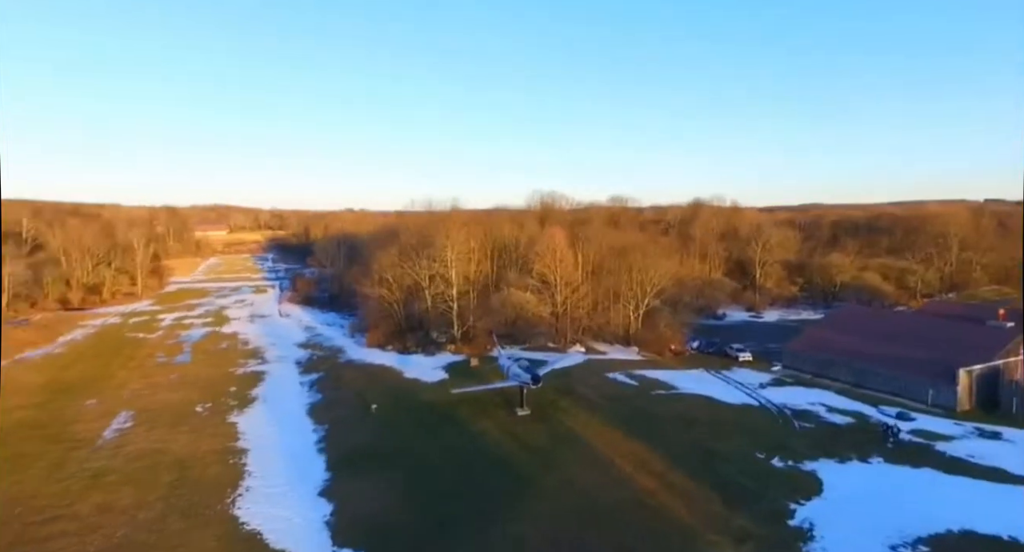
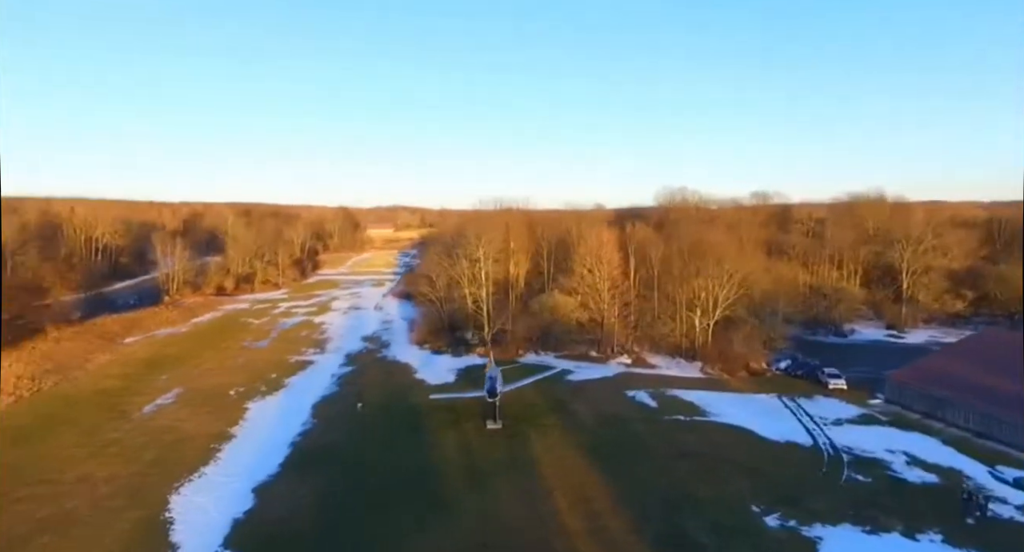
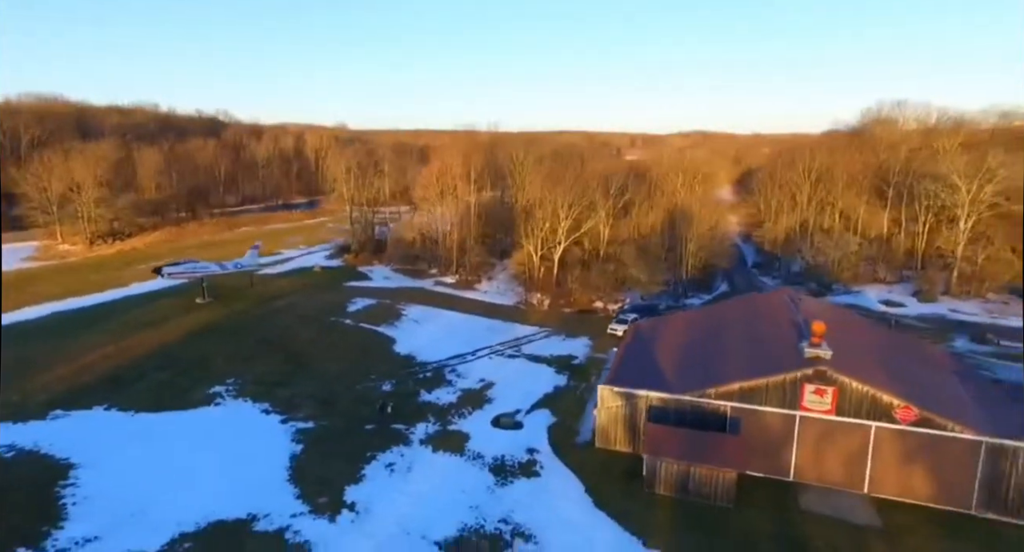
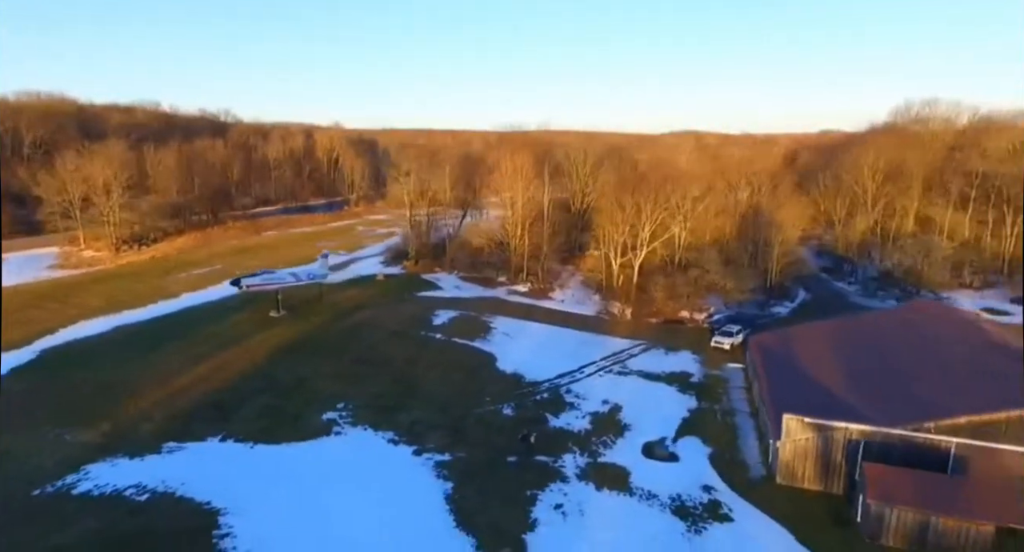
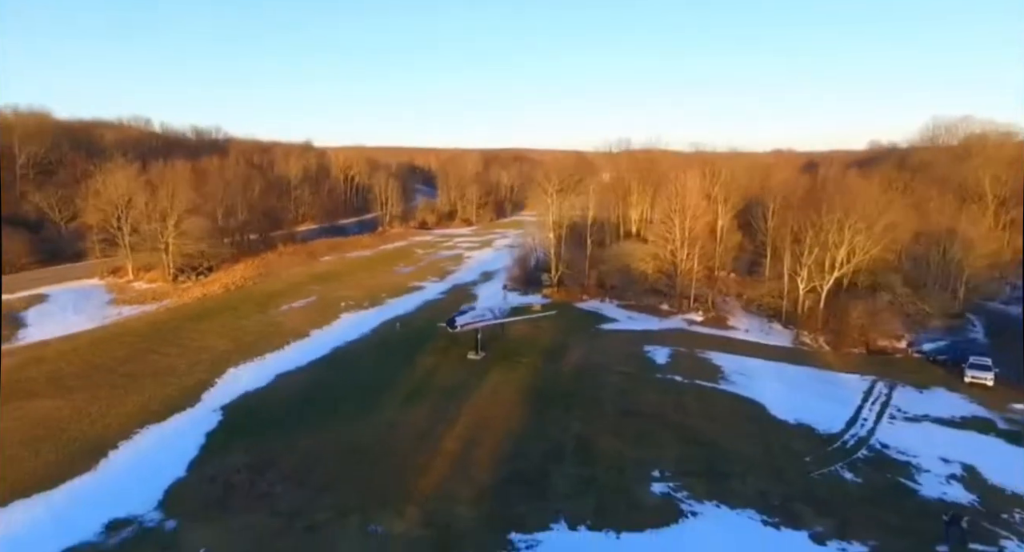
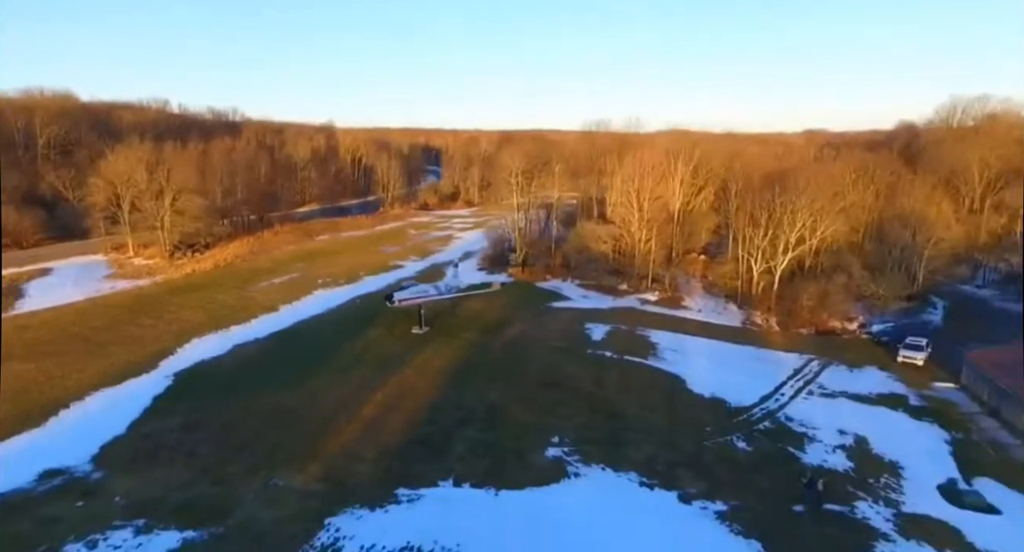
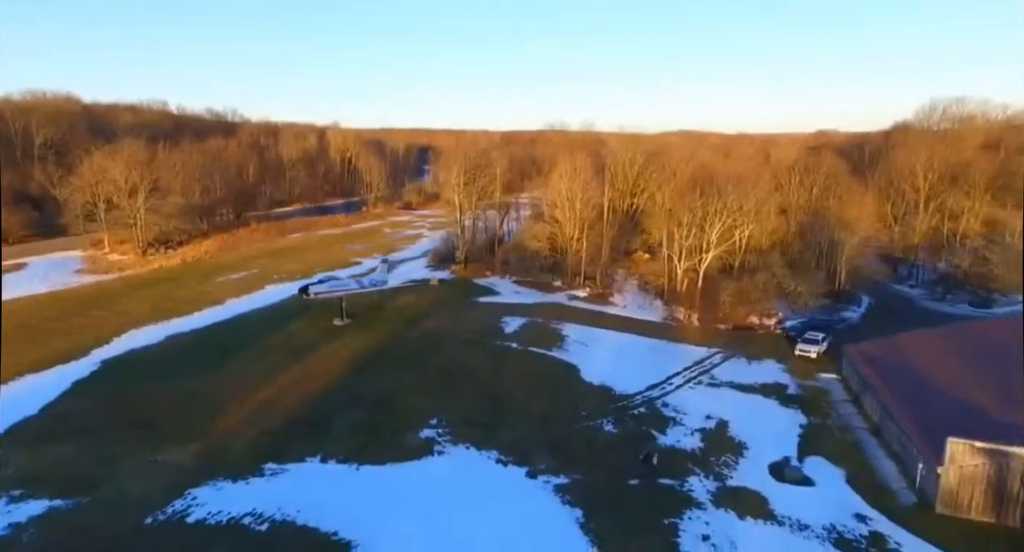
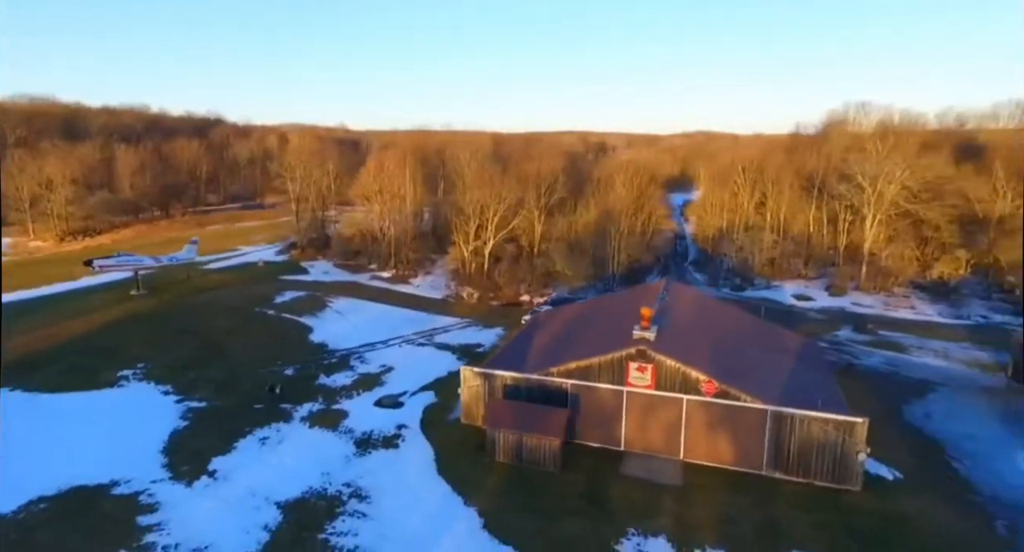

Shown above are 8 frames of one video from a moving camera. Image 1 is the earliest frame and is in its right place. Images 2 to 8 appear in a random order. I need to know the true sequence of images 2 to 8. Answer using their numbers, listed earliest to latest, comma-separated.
2, 5, 6, 7, 4, 3, 8
